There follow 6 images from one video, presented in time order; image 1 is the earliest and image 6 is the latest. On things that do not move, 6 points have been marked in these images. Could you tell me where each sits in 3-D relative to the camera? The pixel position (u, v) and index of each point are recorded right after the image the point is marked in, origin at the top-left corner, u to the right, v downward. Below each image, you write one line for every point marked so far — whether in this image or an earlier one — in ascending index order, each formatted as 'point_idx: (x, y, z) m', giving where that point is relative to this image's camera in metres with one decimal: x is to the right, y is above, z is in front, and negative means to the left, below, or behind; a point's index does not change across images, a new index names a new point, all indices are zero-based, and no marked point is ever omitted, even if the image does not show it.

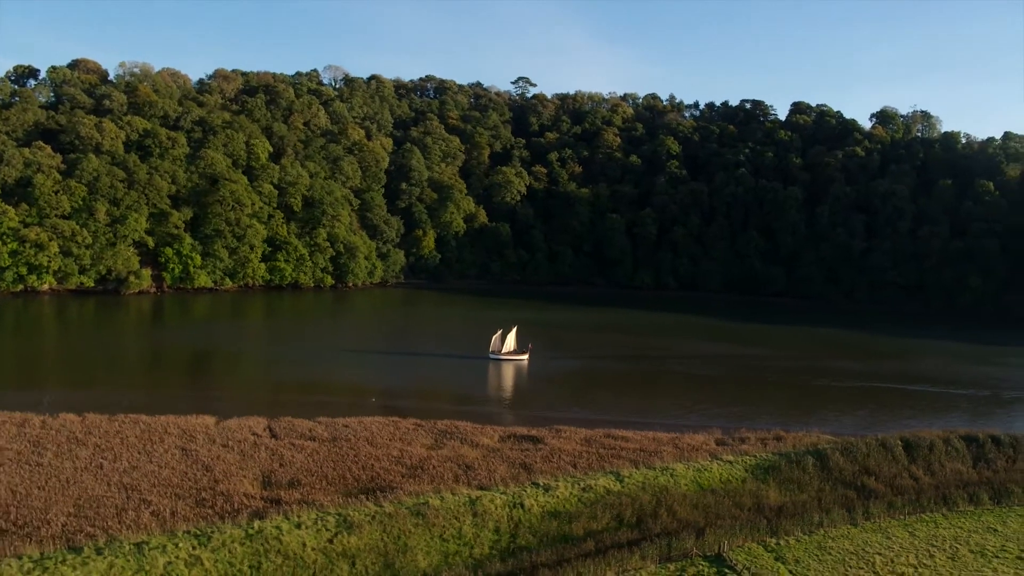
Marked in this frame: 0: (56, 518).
0: (-3.9, -2.0, +8.1) m
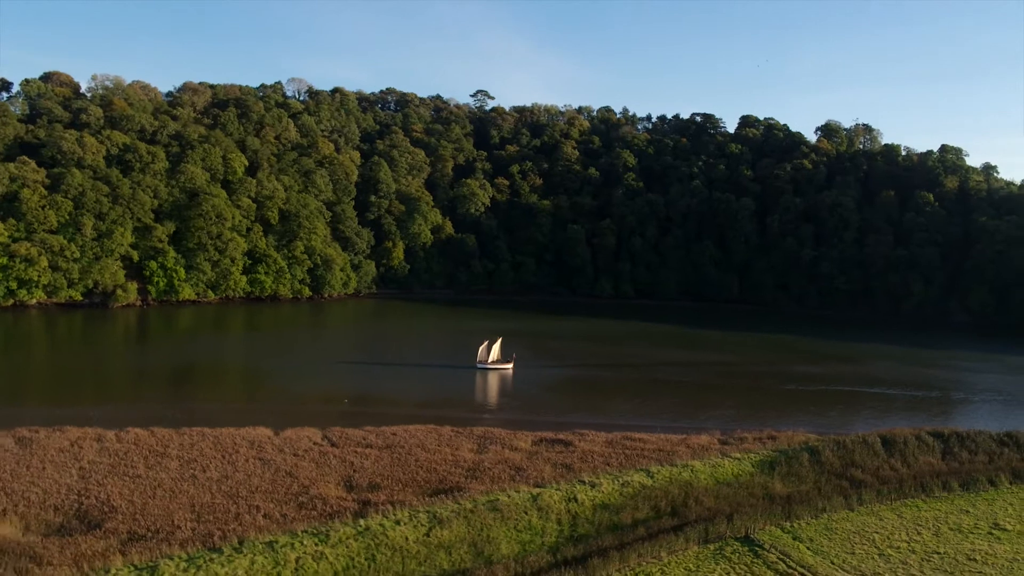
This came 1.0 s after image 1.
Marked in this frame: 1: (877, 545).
0: (-3.2, -2.3, +9.3) m
1: (+3.9, -2.7, +10.1) m
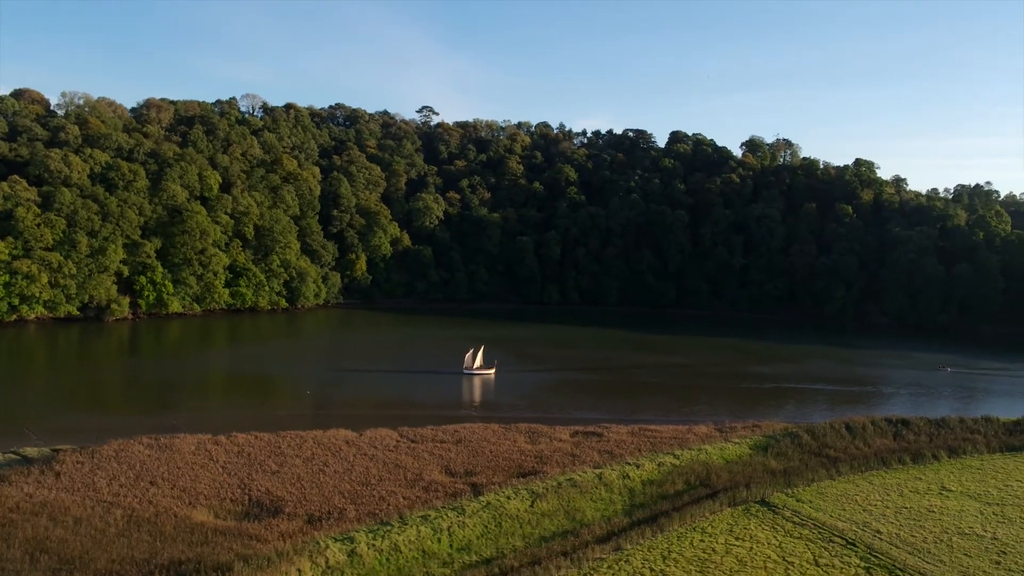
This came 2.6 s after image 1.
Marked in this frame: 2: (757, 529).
0: (-2.1, -2.6, +11.8) m
1: (+4.9, -3.0, +13.3) m
2: (+3.1, -3.0, +12.0) m
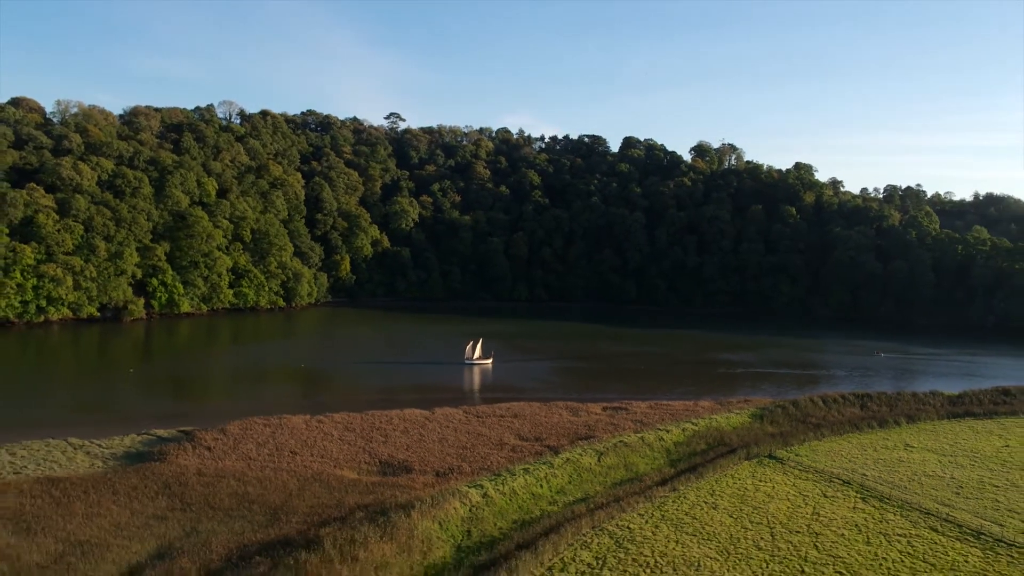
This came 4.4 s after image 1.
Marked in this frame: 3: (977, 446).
0: (-1.0, -2.7, +14.8) m
1: (+5.9, -3.0, +16.8) m
2: (+4.3, -3.0, +15.4) m
3: (+8.6, -2.9, +17.5) m
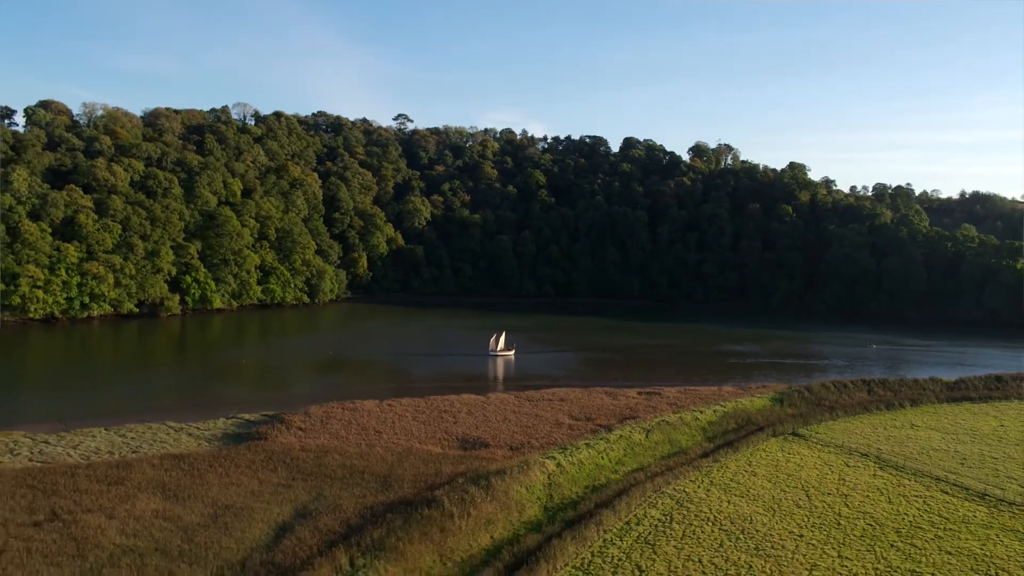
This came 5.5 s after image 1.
0: (+0.1, -2.6, +16.8) m
1: (+7.0, -2.9, +18.9) m
2: (+5.3, -3.0, +17.5) m
3: (+9.6, -2.8, +19.6) m
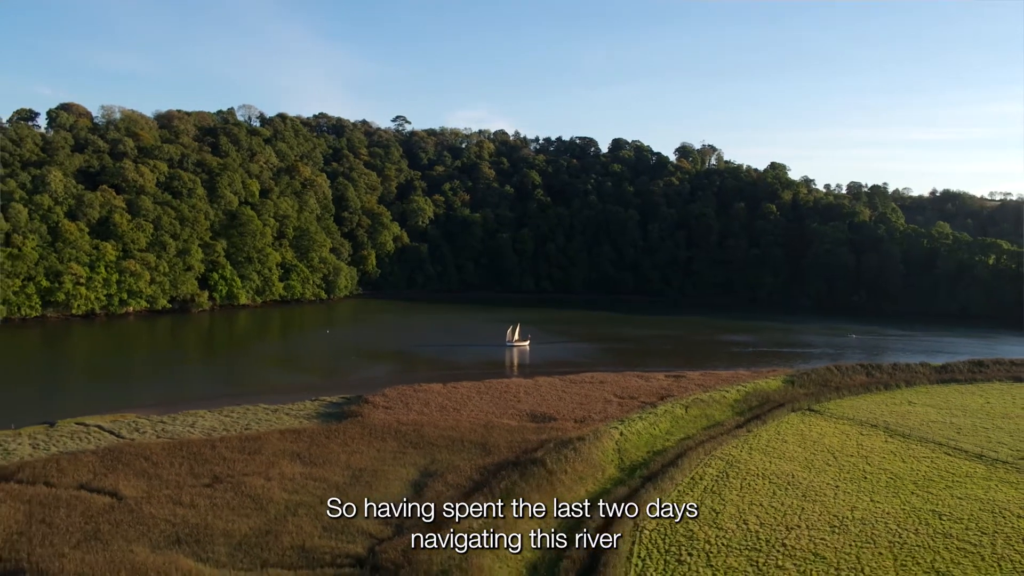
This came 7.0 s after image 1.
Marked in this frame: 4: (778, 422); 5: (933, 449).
0: (+1.4, -2.5, +19.3) m
1: (+8.1, -2.8, +21.7) m
2: (+6.5, -2.8, +20.2) m
3: (+10.7, -2.7, +22.5) m
4: (+5.6, -2.8, +19.8) m
5: (+7.9, -3.0, +17.9) m
